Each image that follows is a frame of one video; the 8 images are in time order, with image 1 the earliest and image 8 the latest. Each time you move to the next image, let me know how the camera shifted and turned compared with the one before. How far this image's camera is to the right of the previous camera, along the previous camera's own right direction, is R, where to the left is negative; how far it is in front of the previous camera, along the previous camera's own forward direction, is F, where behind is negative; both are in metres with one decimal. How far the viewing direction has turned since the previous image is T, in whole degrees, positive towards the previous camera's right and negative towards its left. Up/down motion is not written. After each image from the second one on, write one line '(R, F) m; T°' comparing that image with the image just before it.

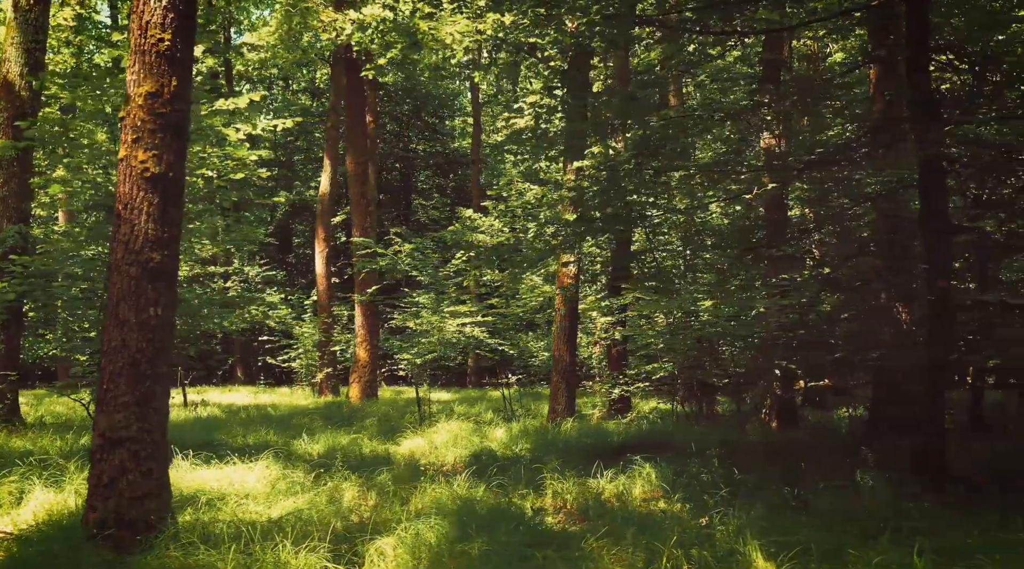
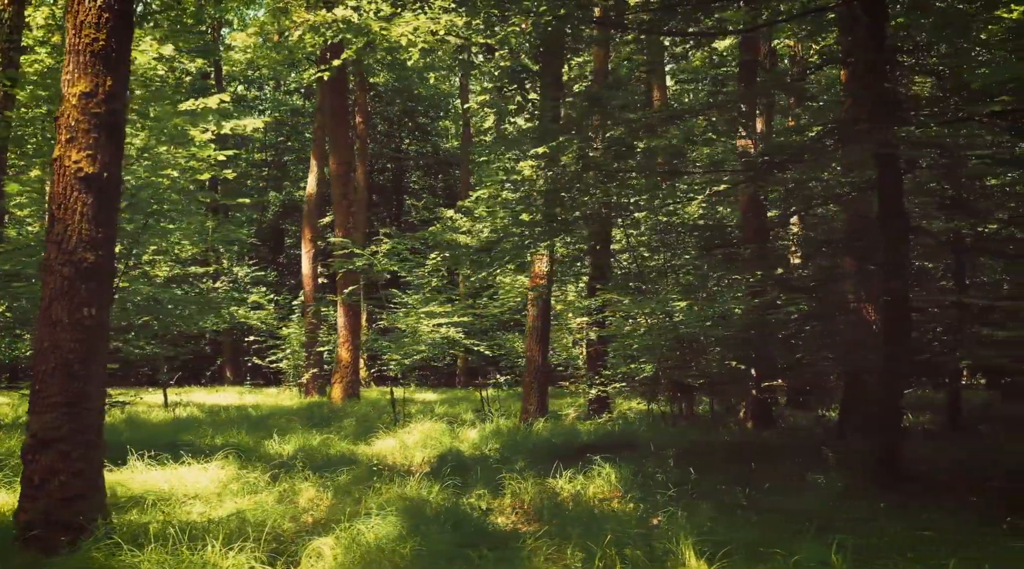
(+0.2, 0.0) m; +1°
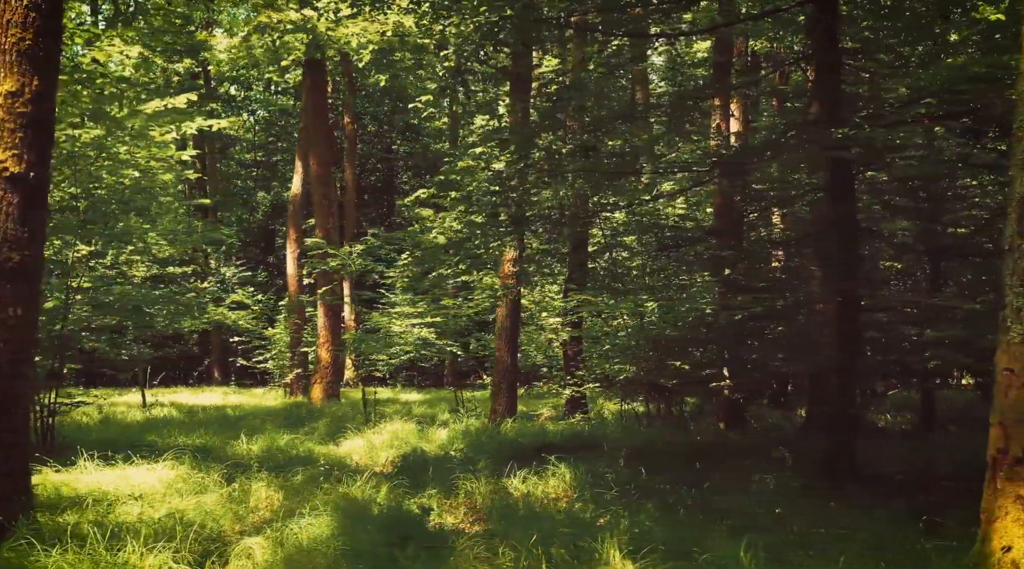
(+0.3, 0.0) m; +1°
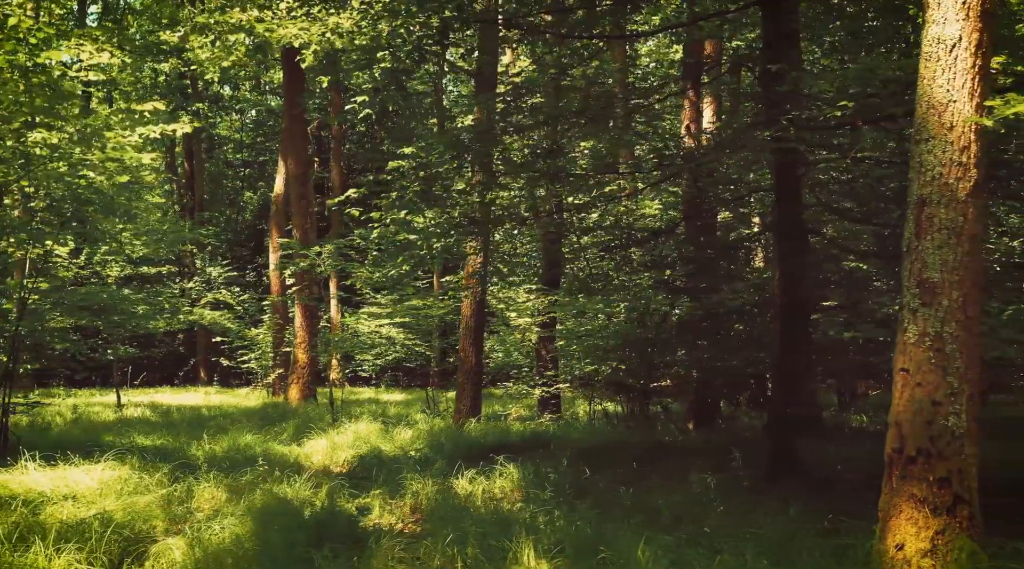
(+0.3, 0.0) m; +1°
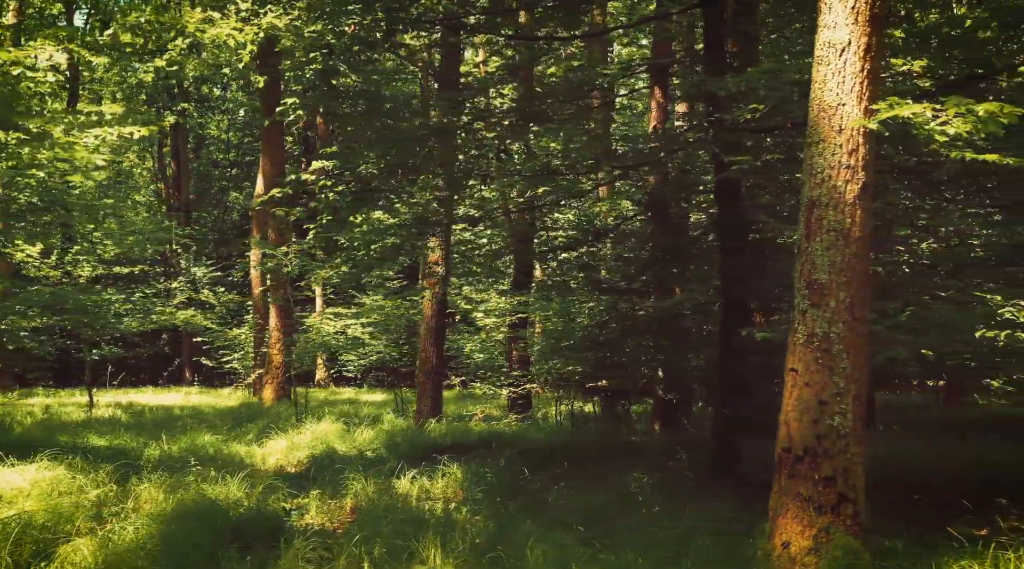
(+0.3, 0.0) m; +1°
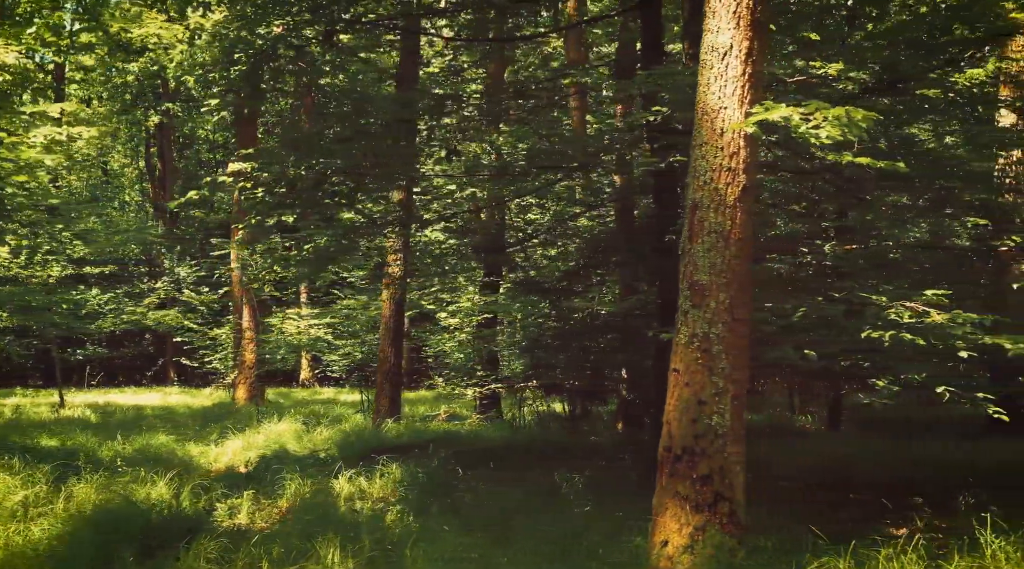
(+0.4, 0.0) m; +1°
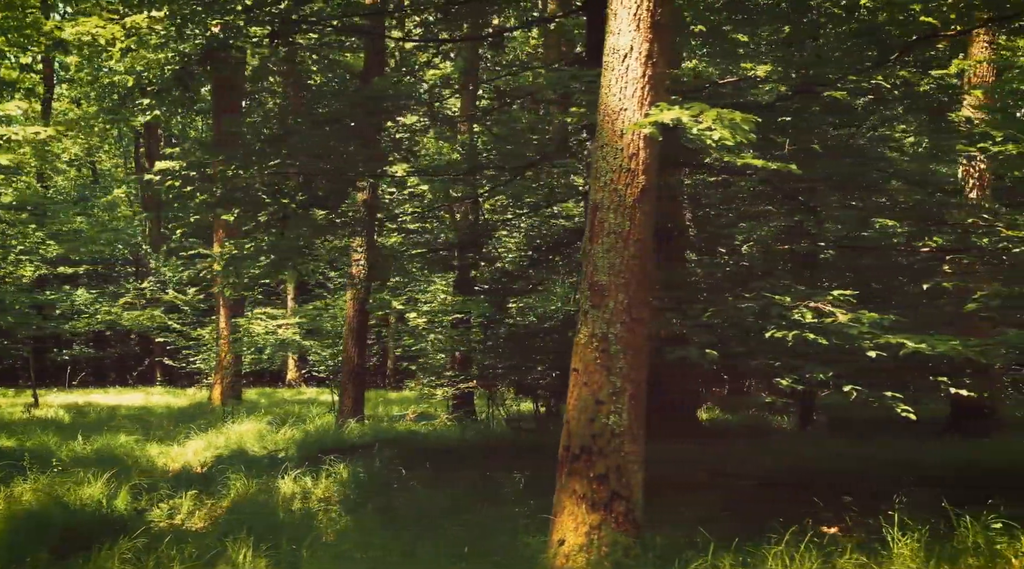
(+0.3, 0.0) m; +1°
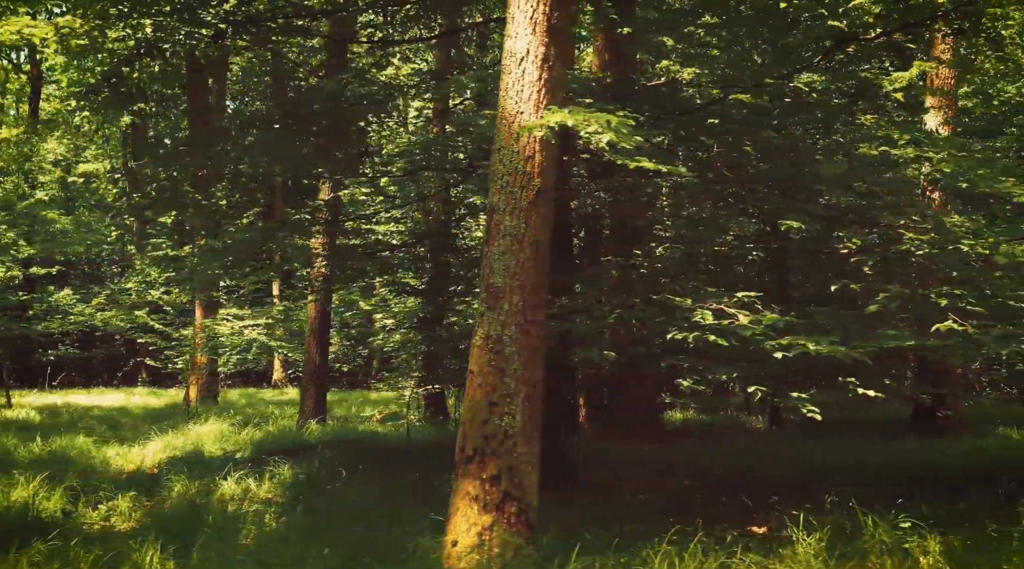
(+0.3, 0.0) m; +1°
